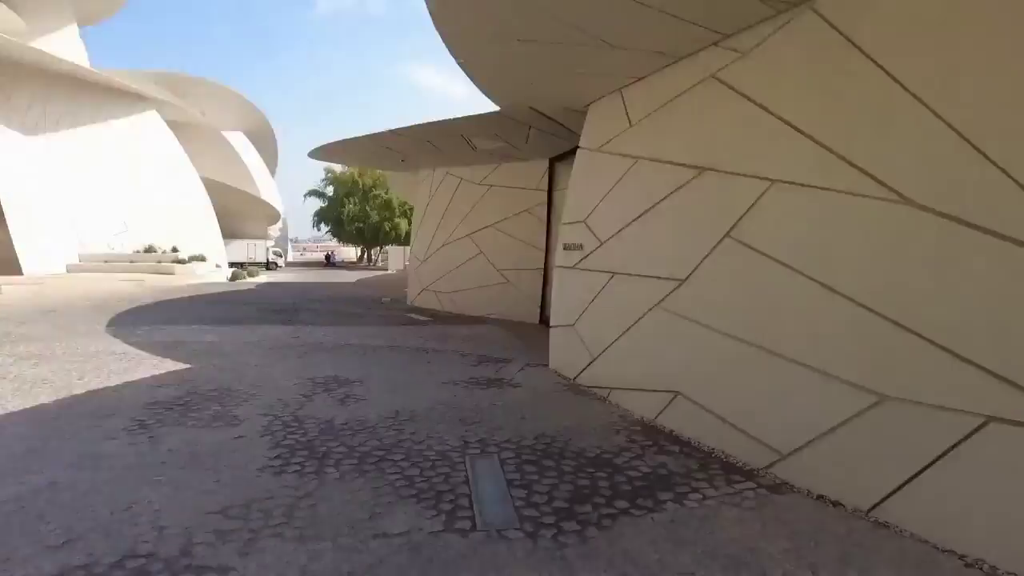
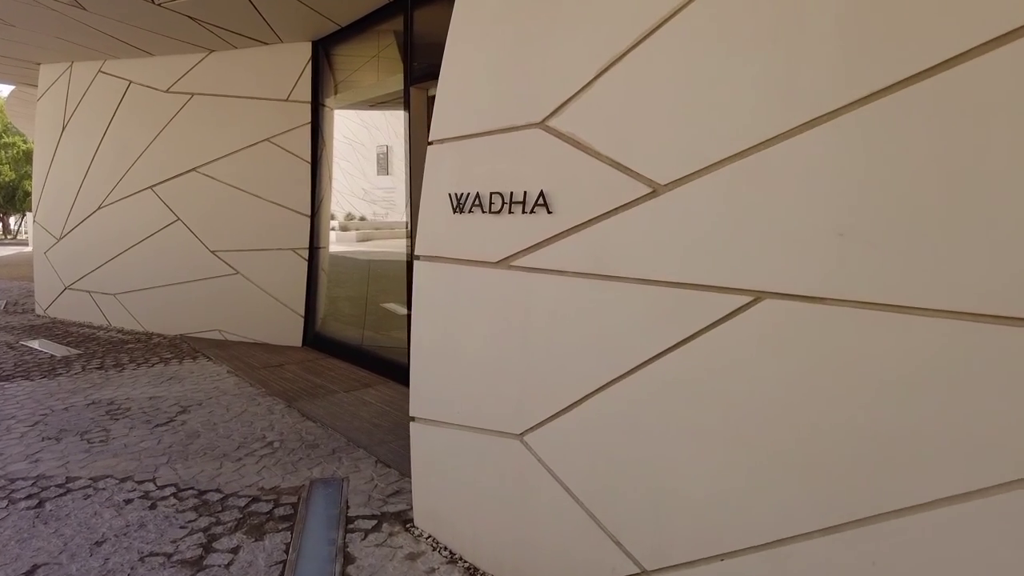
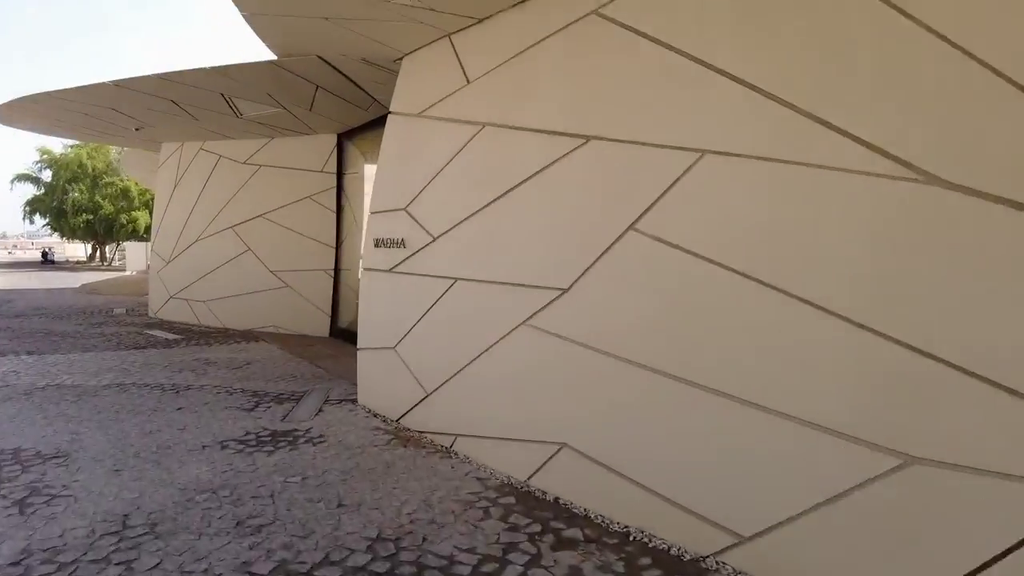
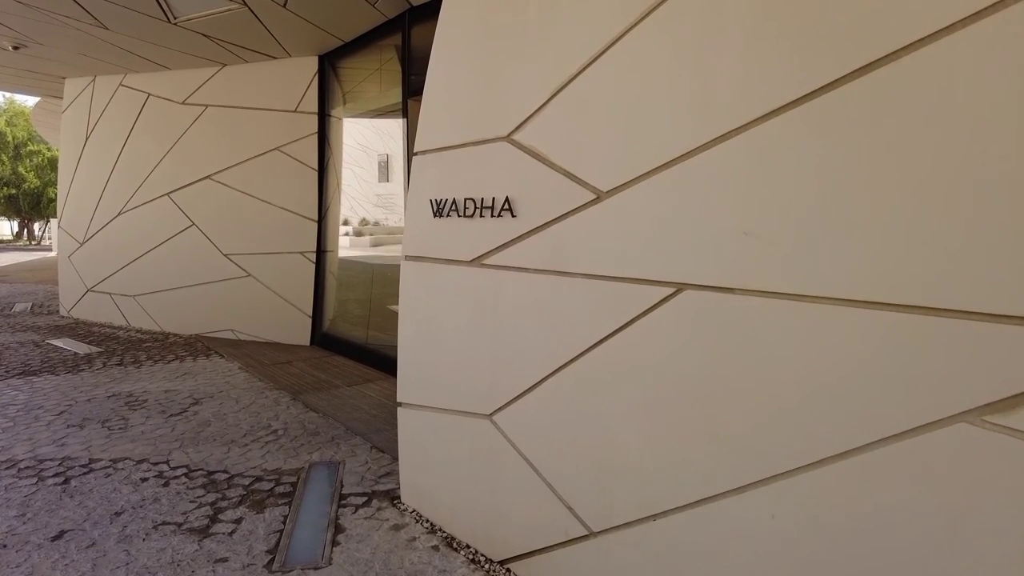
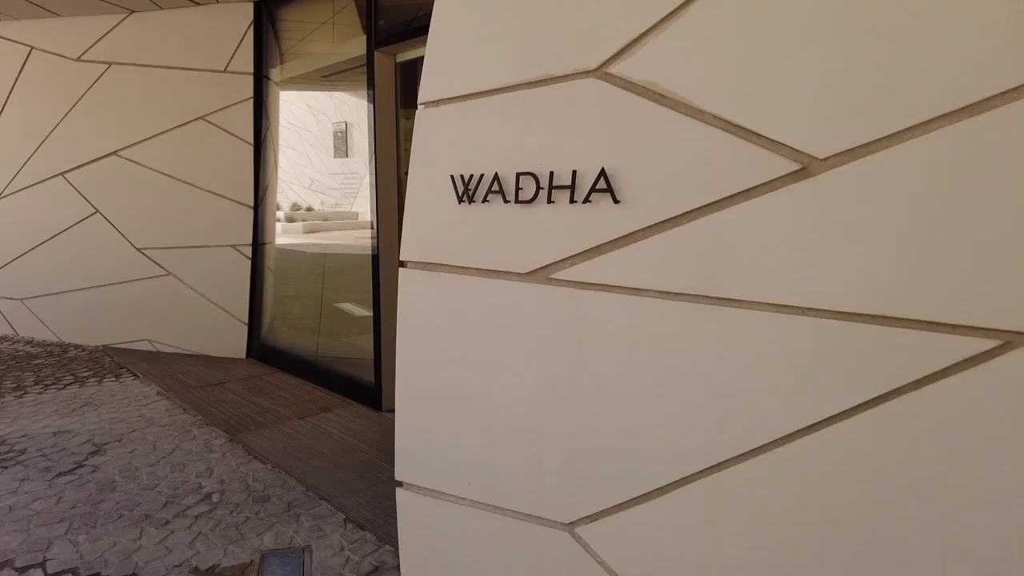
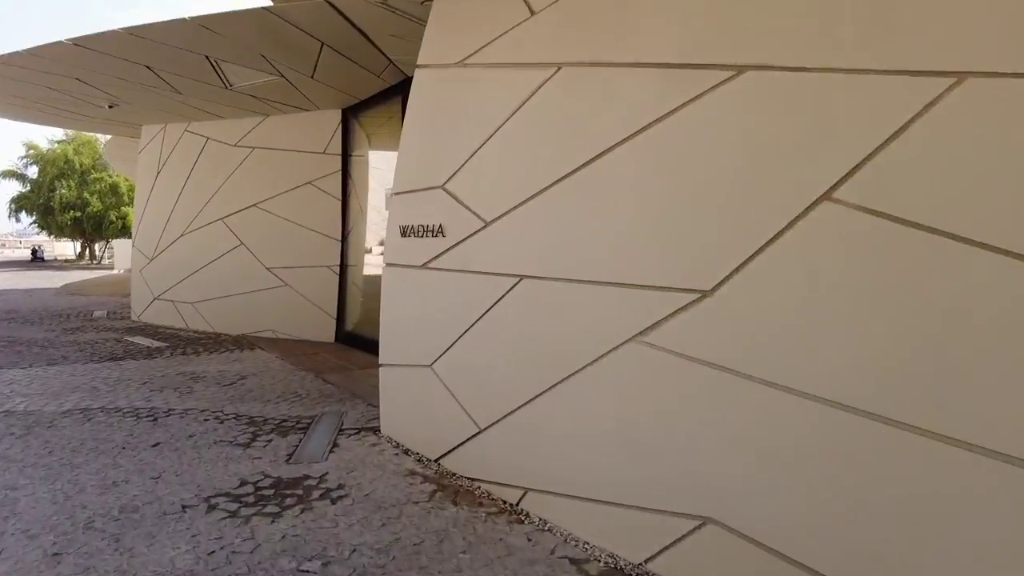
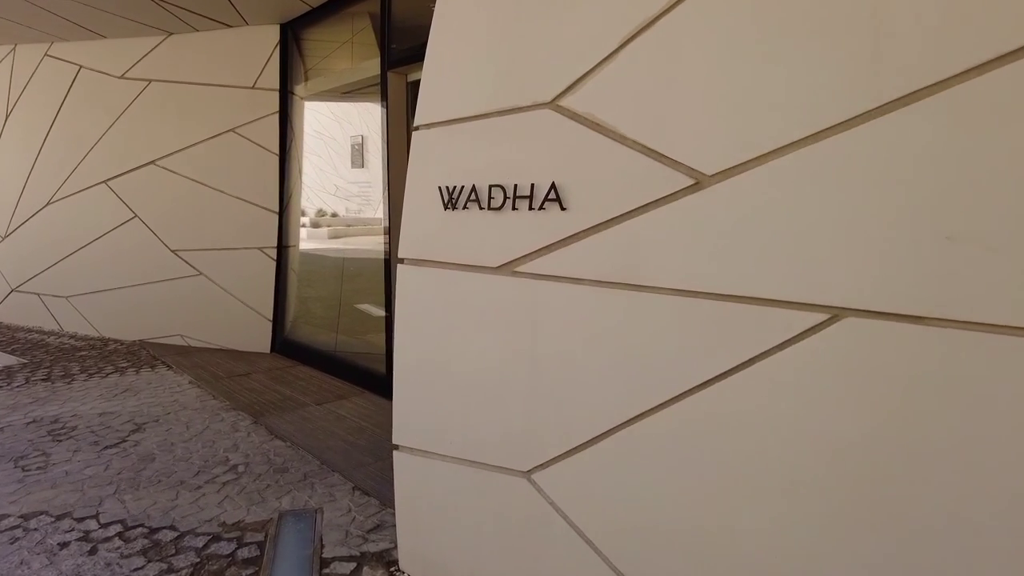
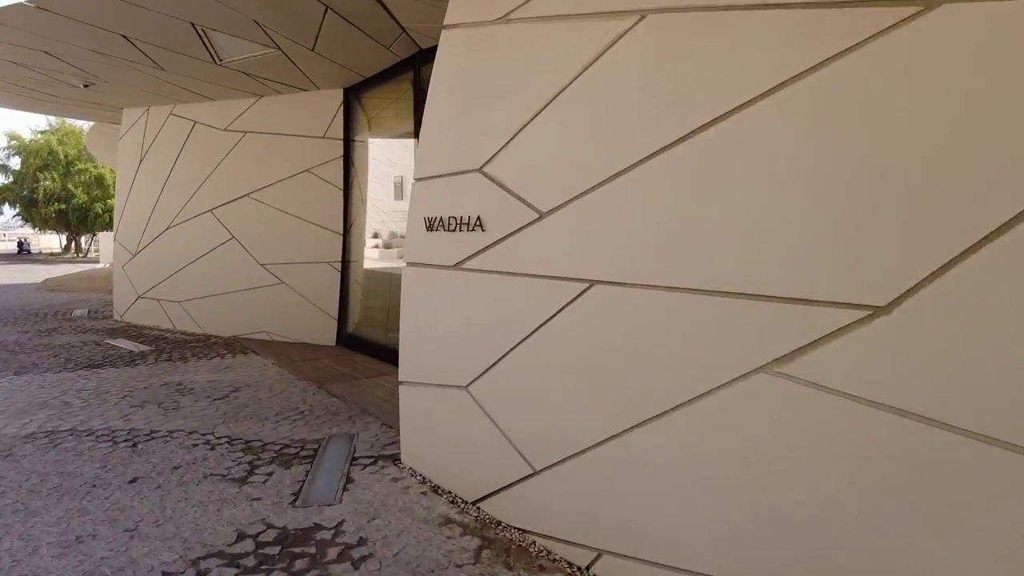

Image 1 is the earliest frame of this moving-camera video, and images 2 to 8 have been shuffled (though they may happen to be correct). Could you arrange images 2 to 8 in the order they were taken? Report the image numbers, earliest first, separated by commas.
3, 6, 8, 4, 2, 7, 5
